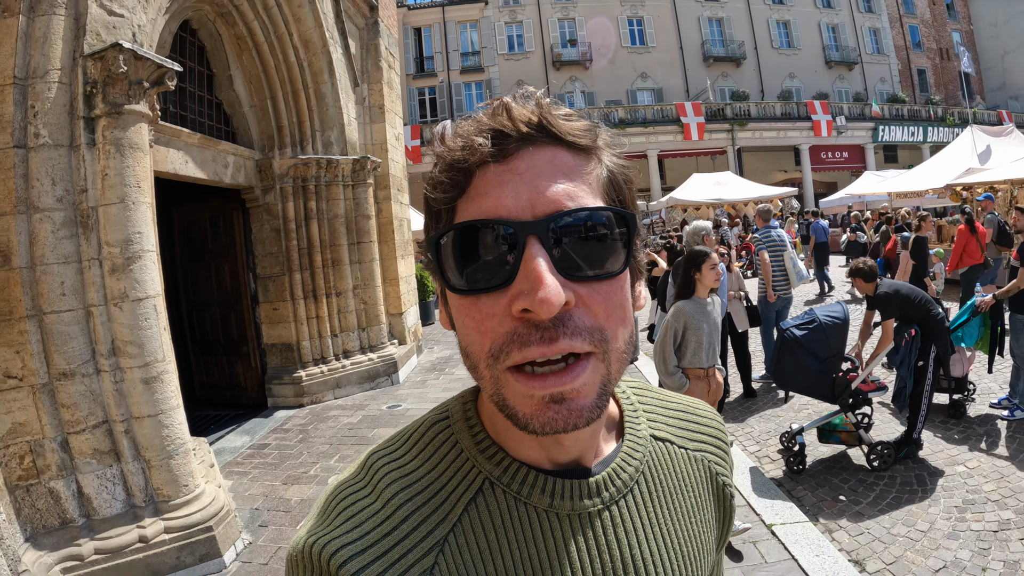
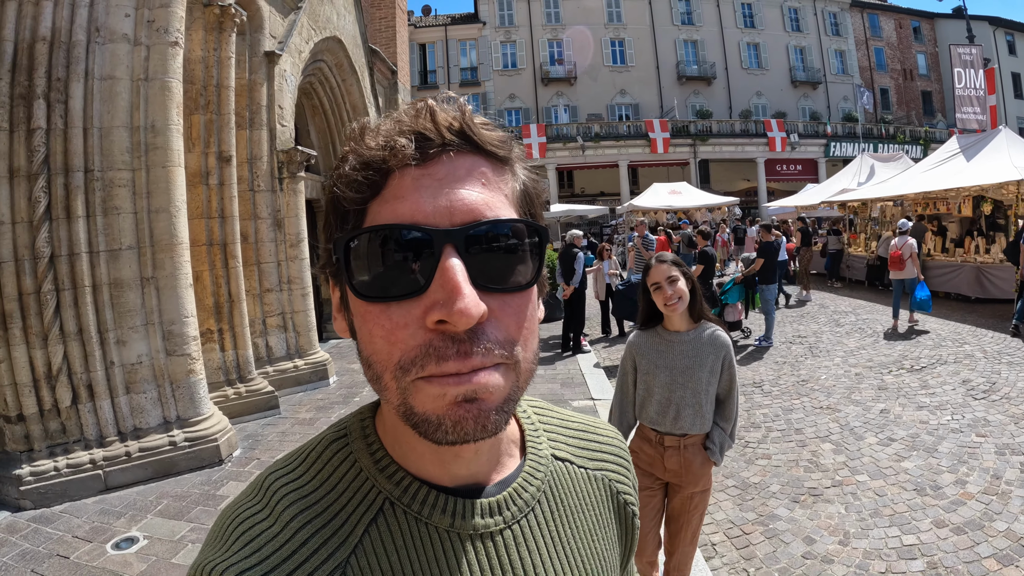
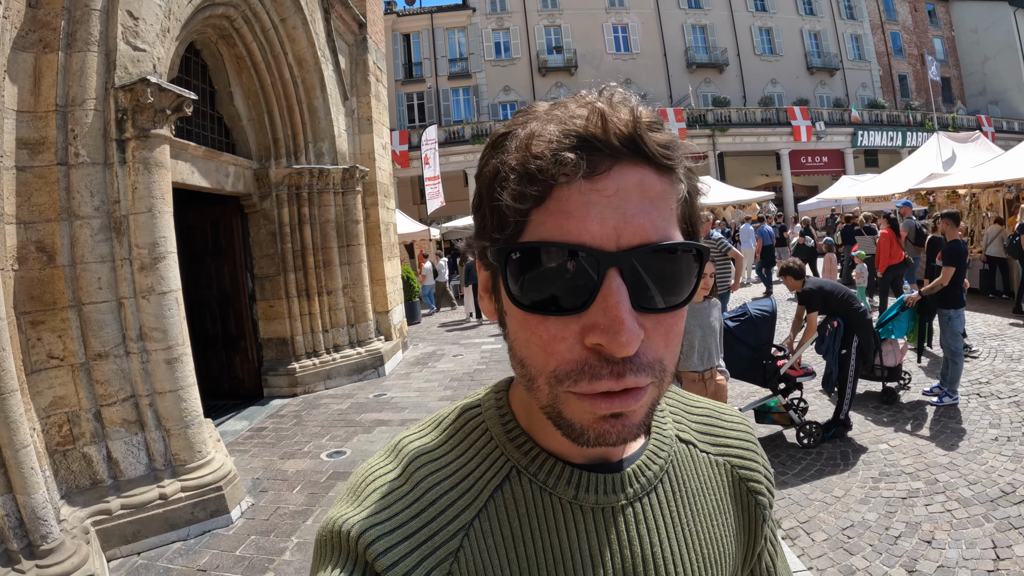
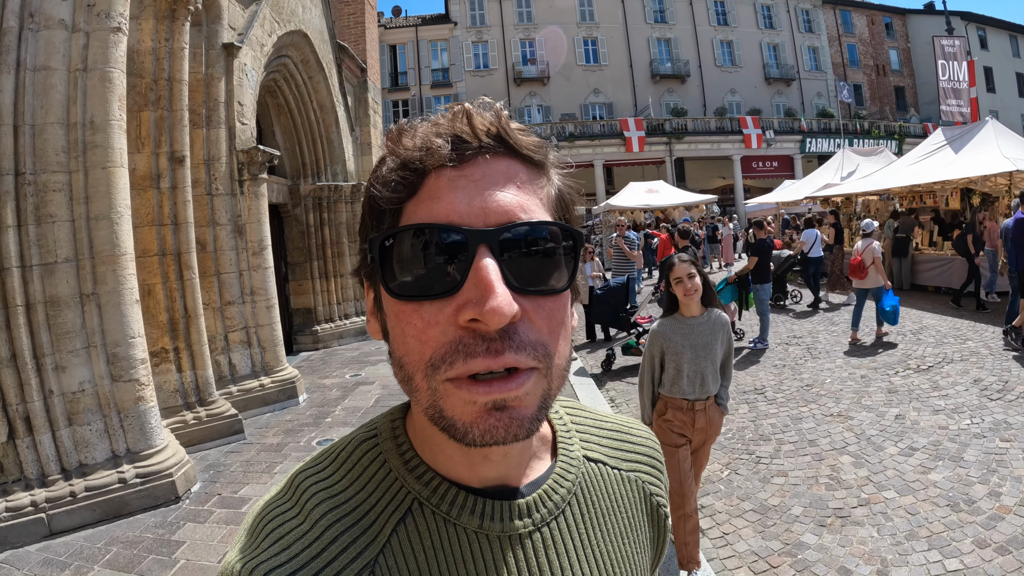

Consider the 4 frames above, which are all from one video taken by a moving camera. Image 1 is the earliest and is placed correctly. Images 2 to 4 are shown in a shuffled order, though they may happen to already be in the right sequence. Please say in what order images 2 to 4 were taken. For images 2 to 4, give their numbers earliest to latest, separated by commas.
3, 4, 2
